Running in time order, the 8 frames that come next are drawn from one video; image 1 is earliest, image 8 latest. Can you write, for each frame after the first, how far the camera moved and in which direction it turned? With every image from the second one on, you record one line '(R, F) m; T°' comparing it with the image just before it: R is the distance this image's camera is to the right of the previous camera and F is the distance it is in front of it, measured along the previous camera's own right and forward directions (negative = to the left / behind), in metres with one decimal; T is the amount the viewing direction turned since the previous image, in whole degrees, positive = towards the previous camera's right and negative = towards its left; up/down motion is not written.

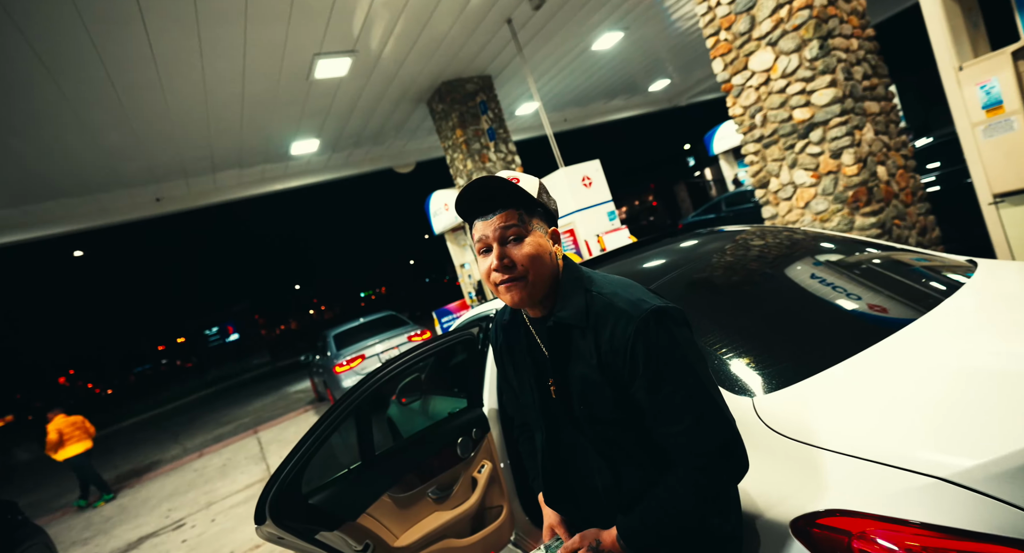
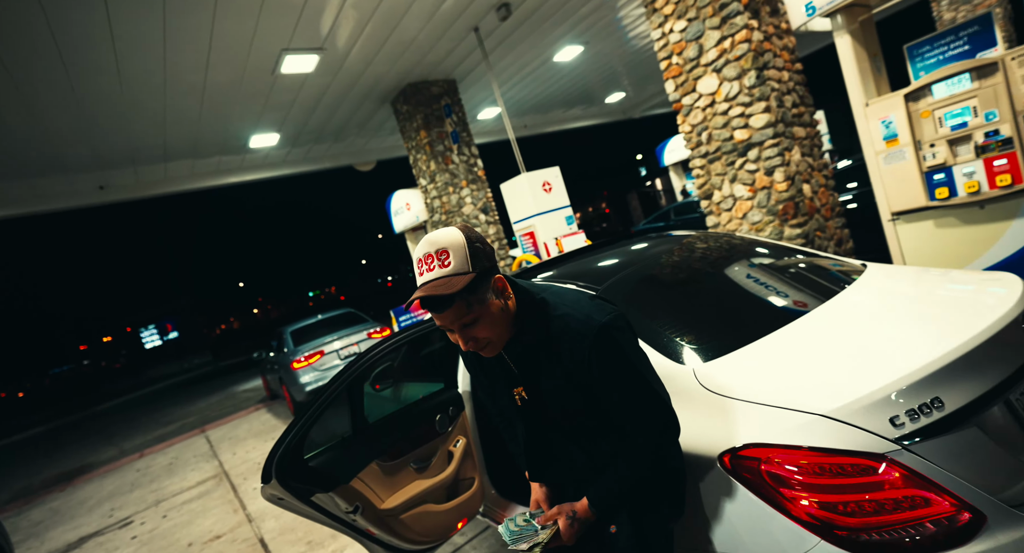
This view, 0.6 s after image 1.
(-0.1, -0.3) m; +5°
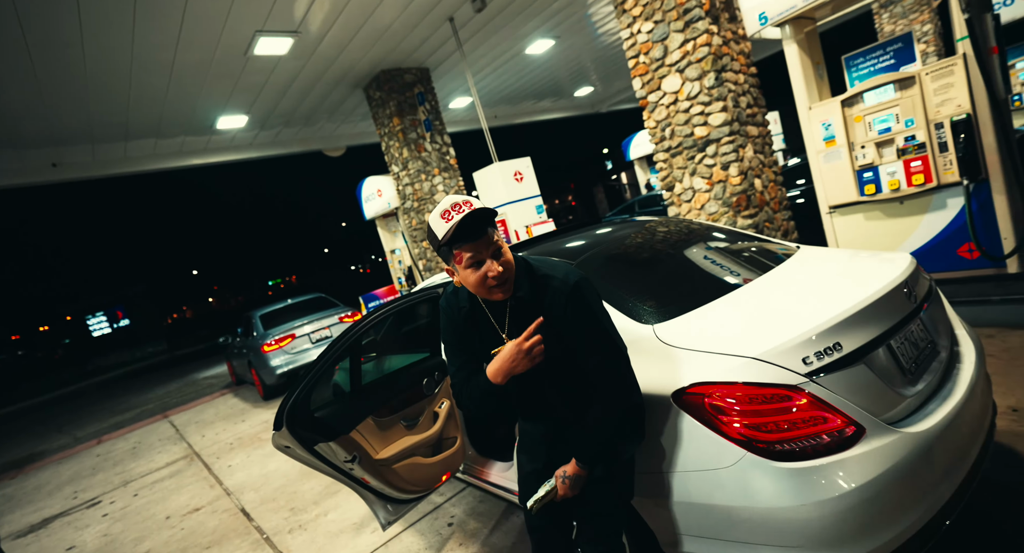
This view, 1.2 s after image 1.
(-0.1, -0.3) m; +4°
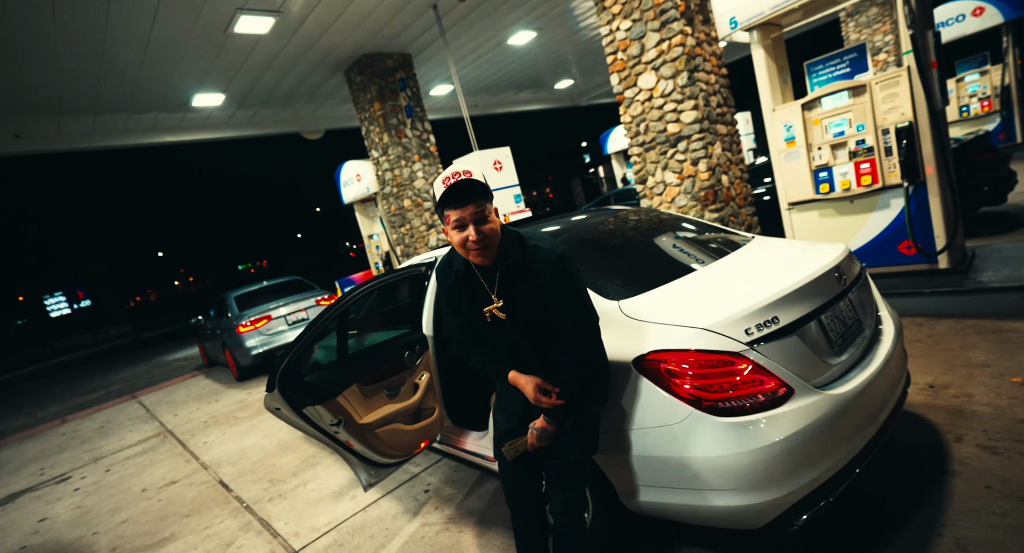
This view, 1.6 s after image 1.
(0.0, -0.2) m; +3°
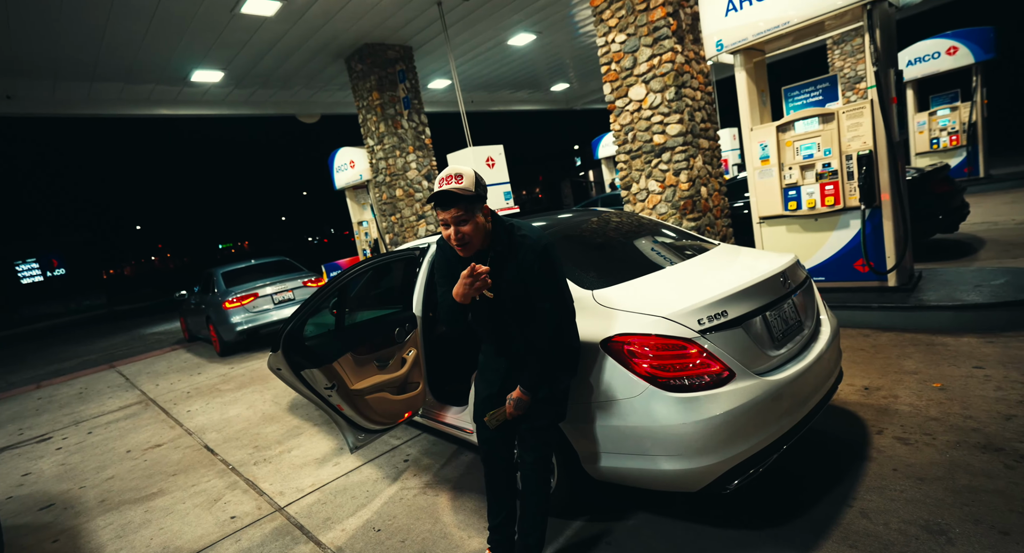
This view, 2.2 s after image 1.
(0.0, -0.3) m; +2°
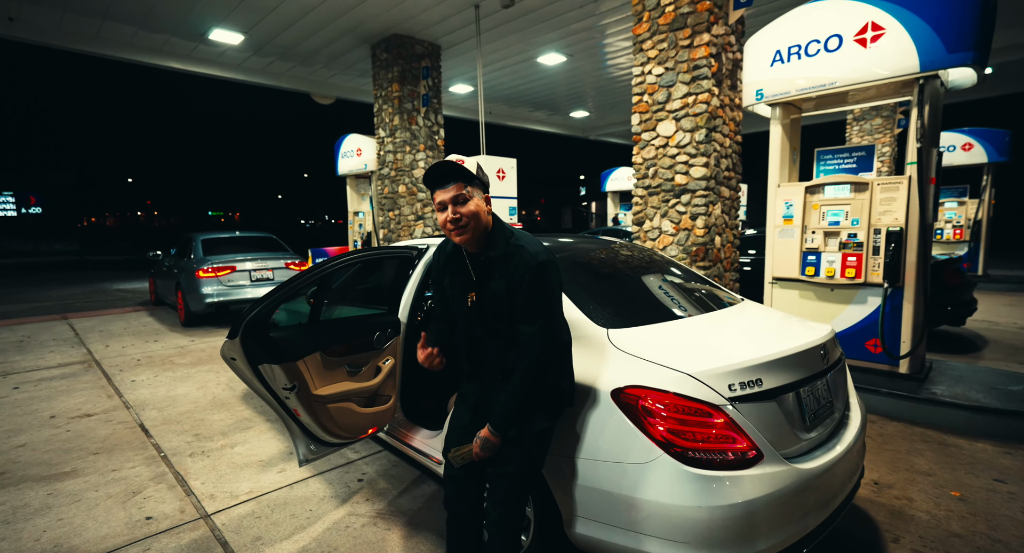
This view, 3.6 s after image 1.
(-0.1, +0.3) m; +1°
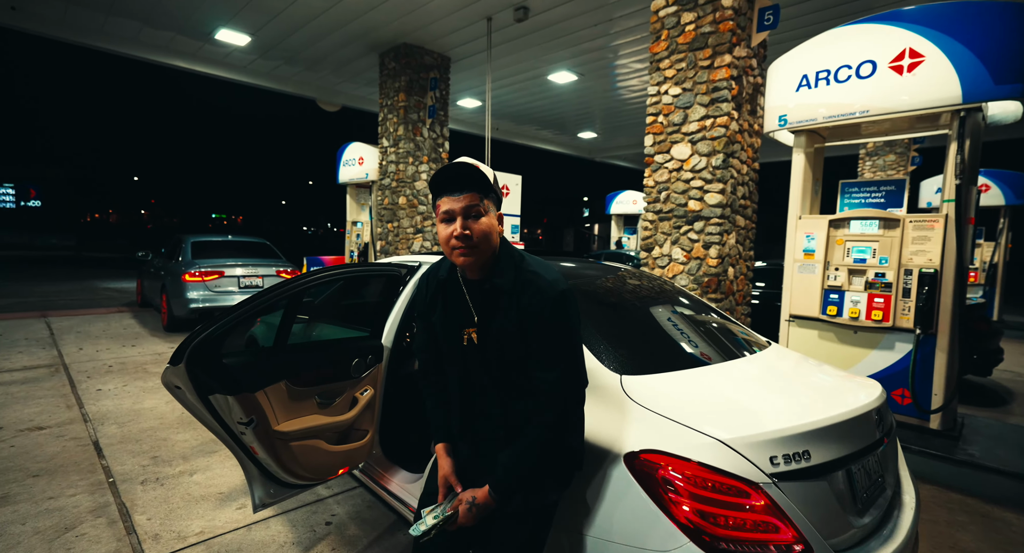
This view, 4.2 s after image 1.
(0.0, +0.3) m; 0°
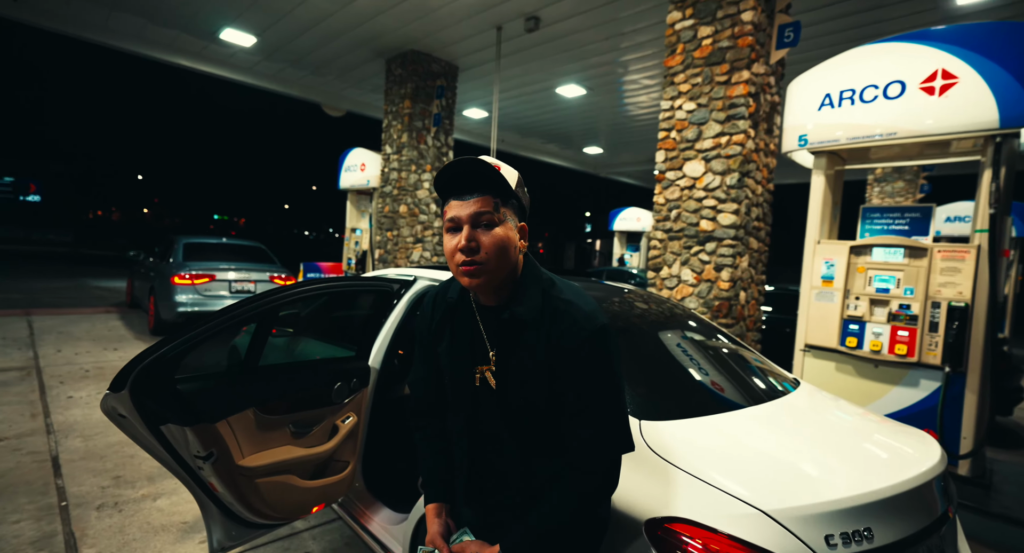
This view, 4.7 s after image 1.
(0.0, +0.3) m; 0°
